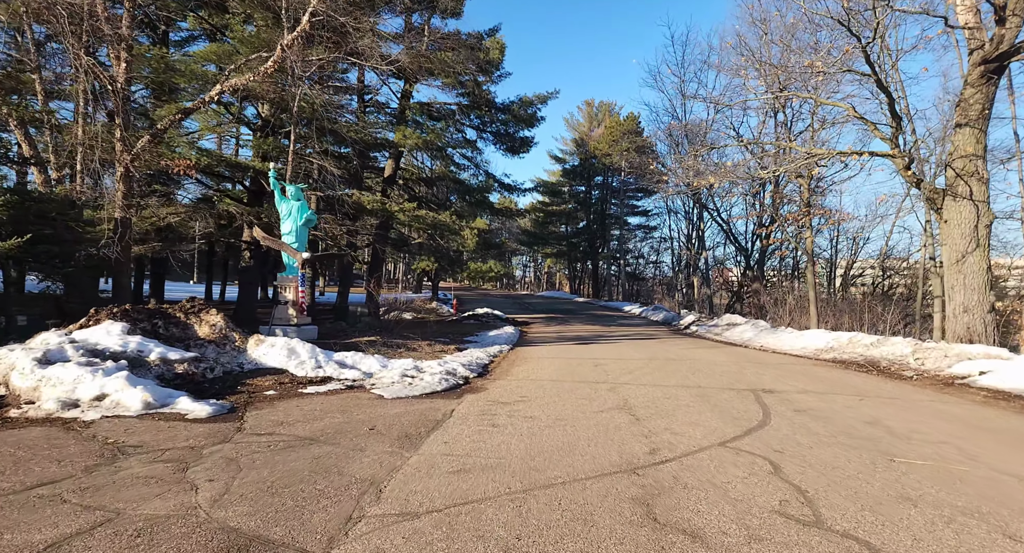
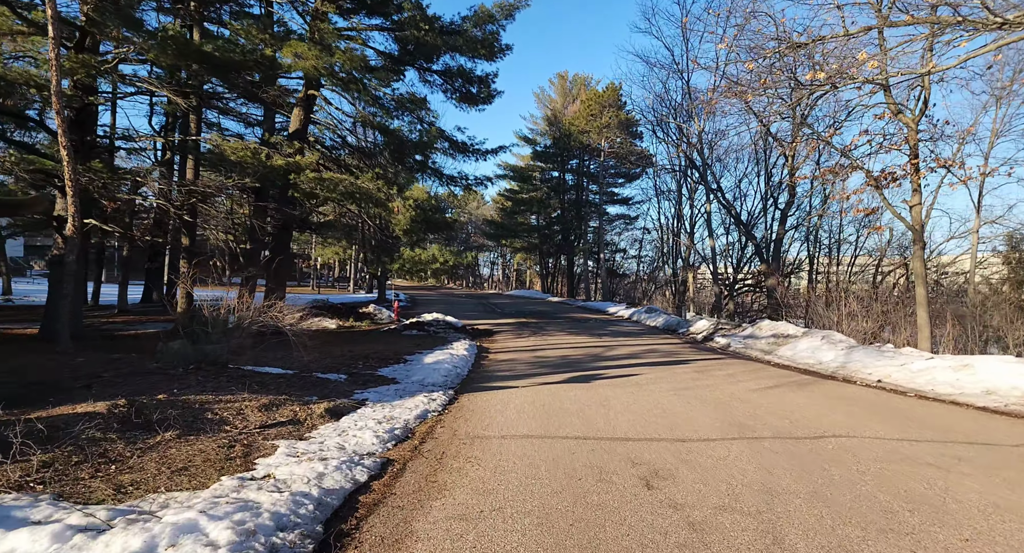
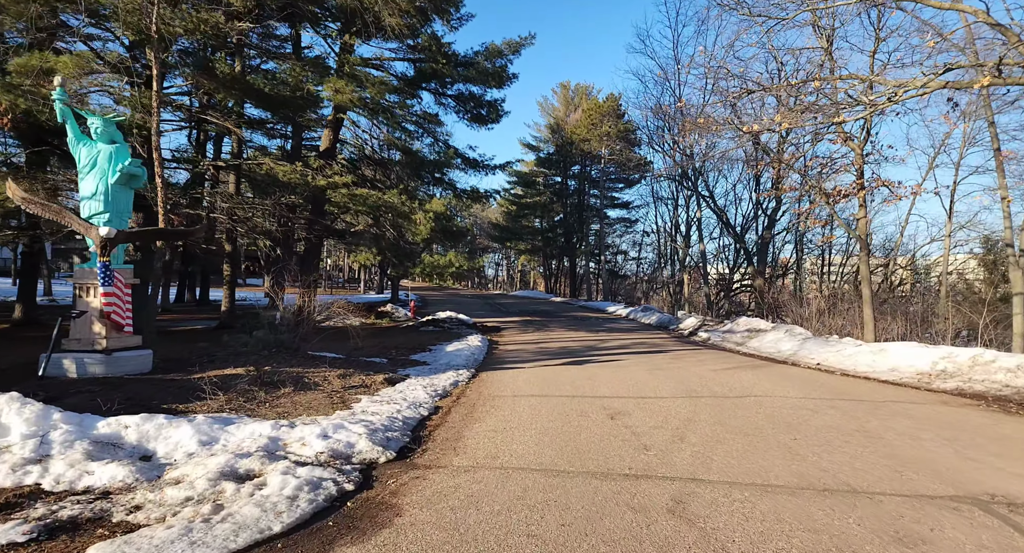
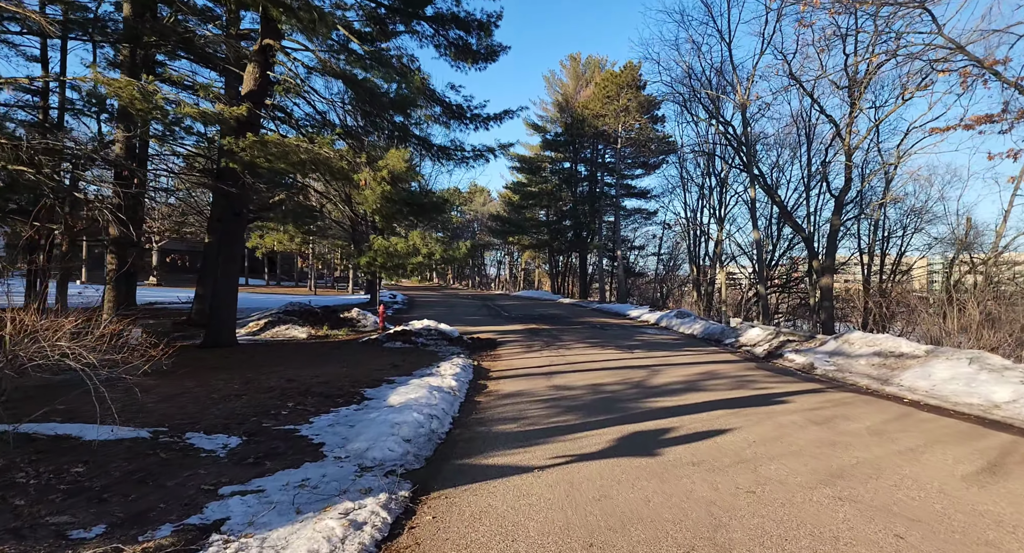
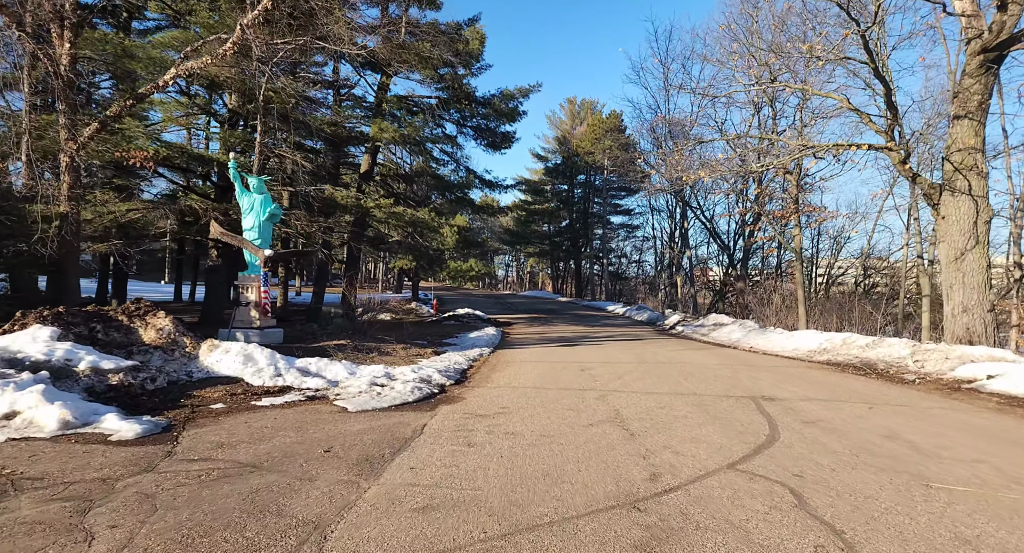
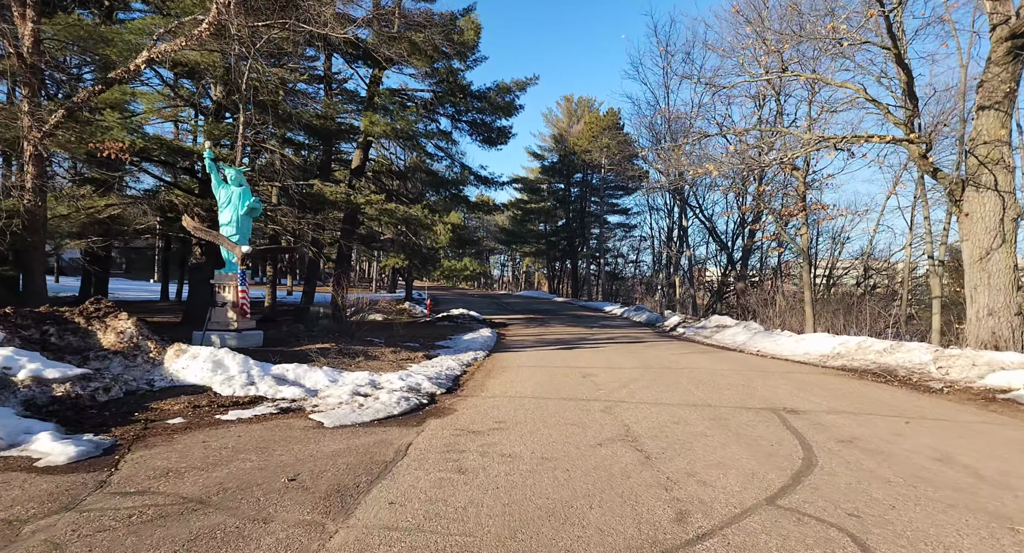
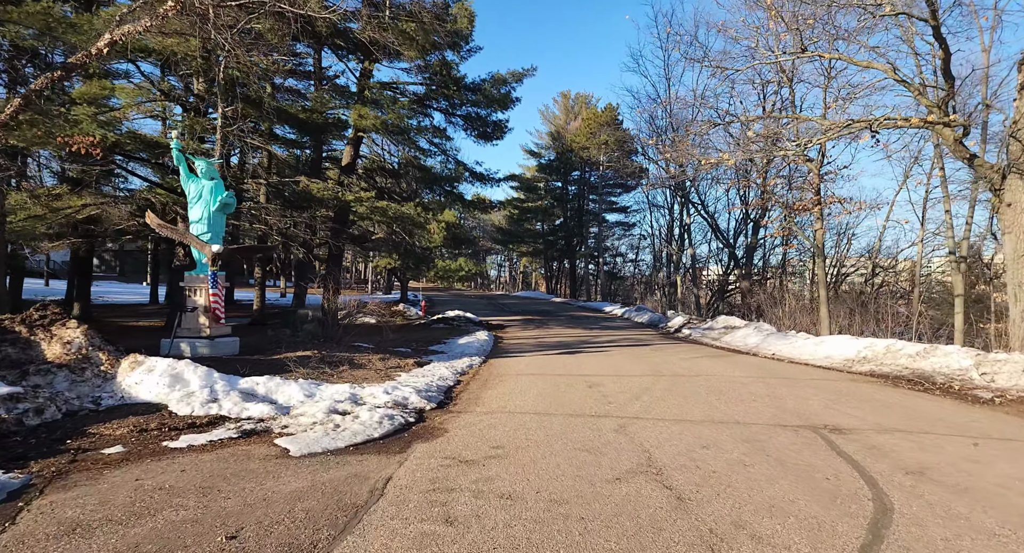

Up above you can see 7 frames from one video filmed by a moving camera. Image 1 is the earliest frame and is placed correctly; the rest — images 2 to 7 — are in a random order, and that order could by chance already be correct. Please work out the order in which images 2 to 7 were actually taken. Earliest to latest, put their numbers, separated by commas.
5, 6, 7, 3, 2, 4
